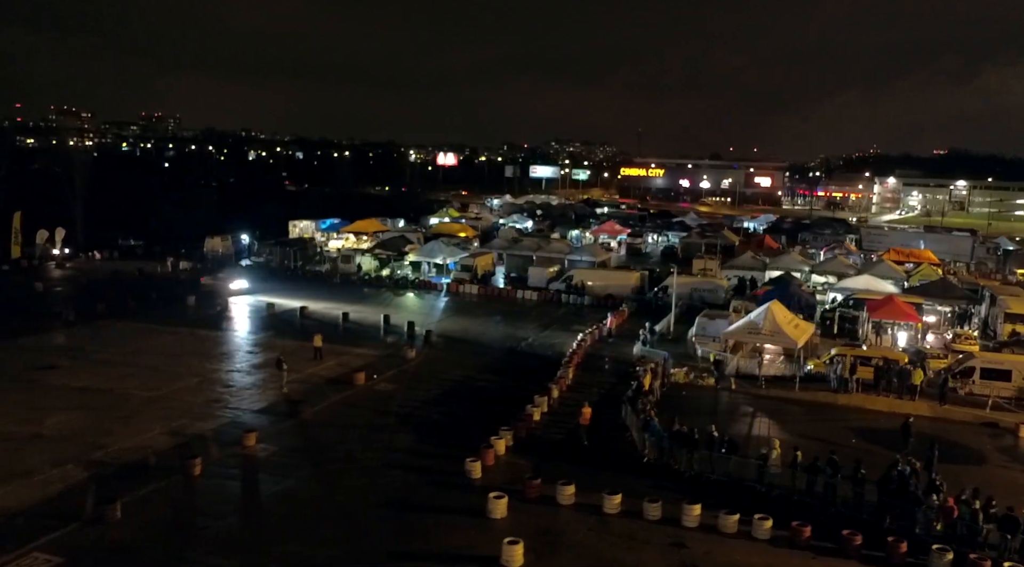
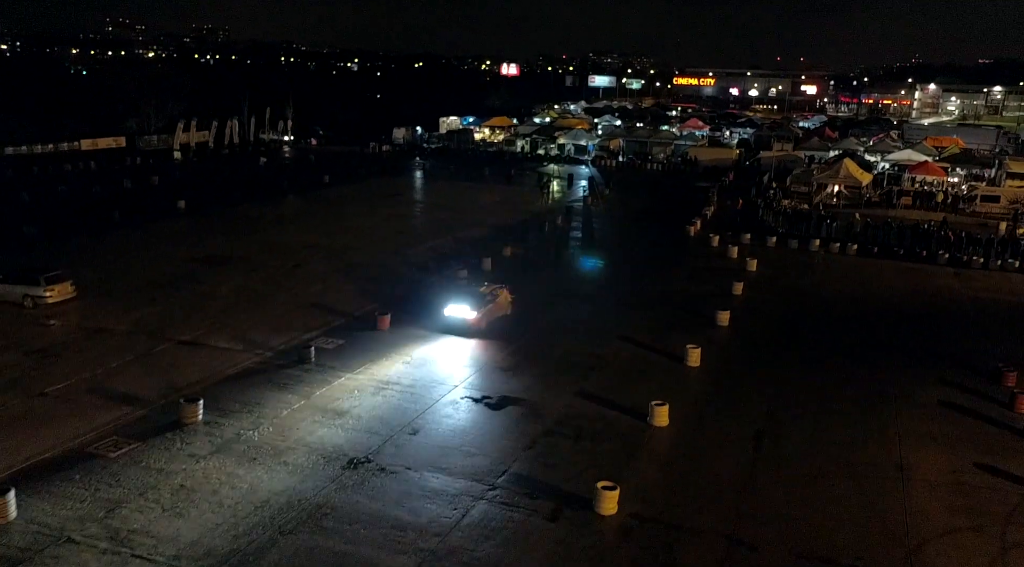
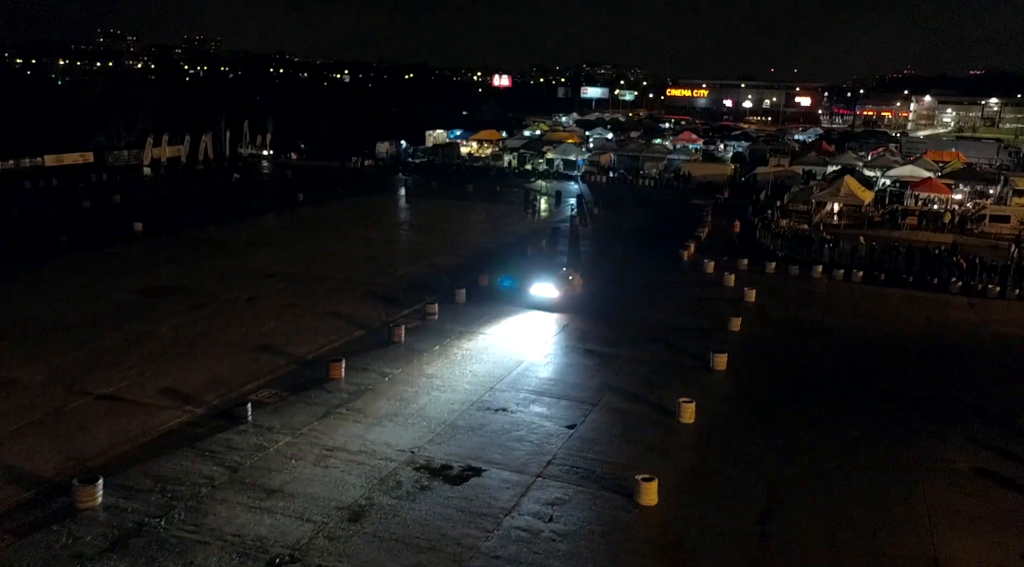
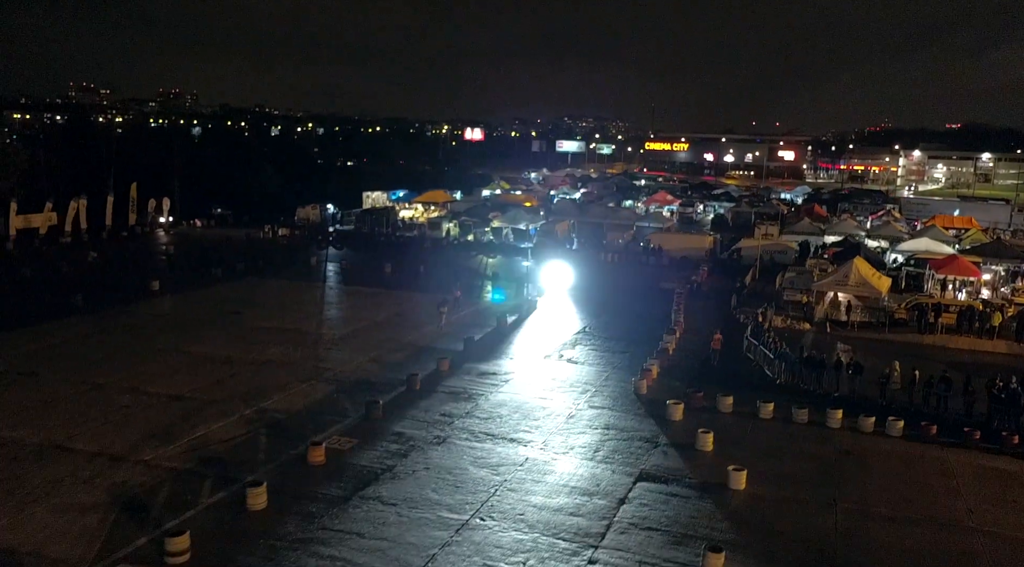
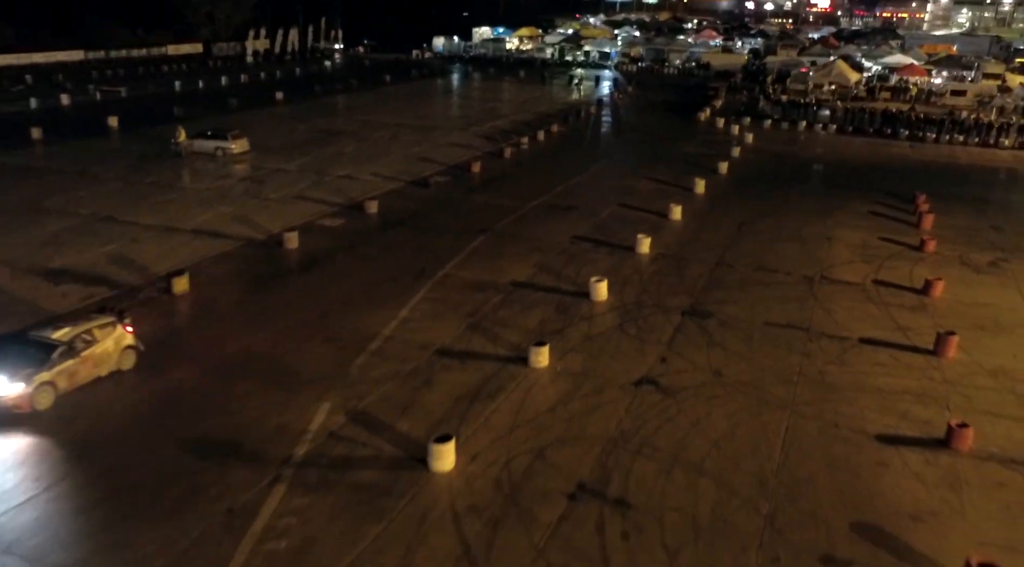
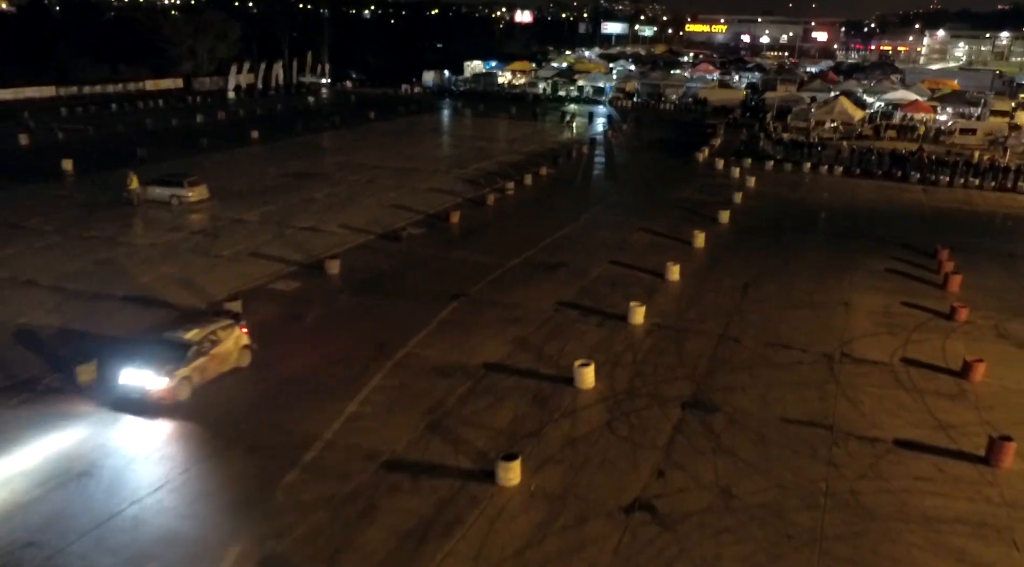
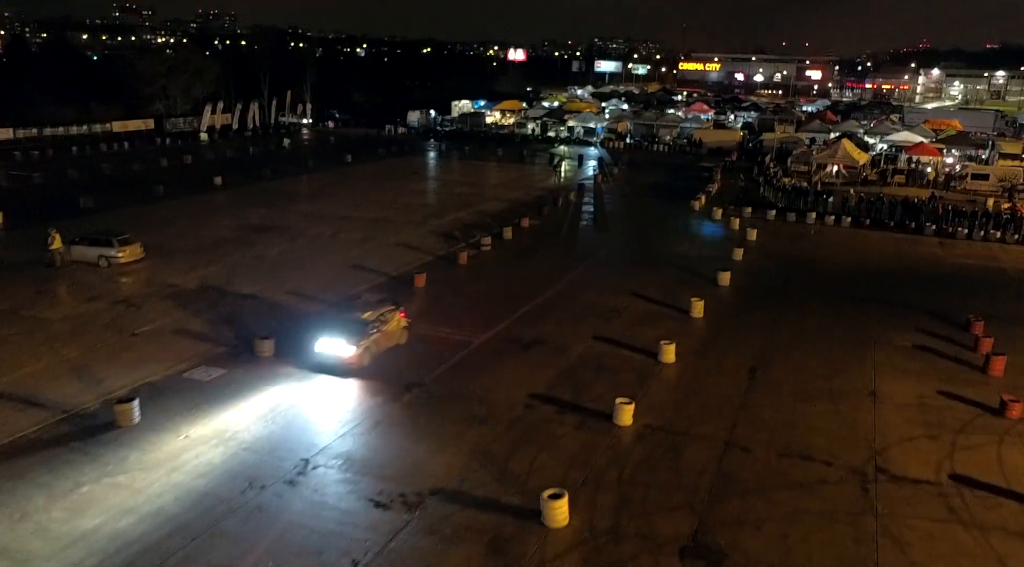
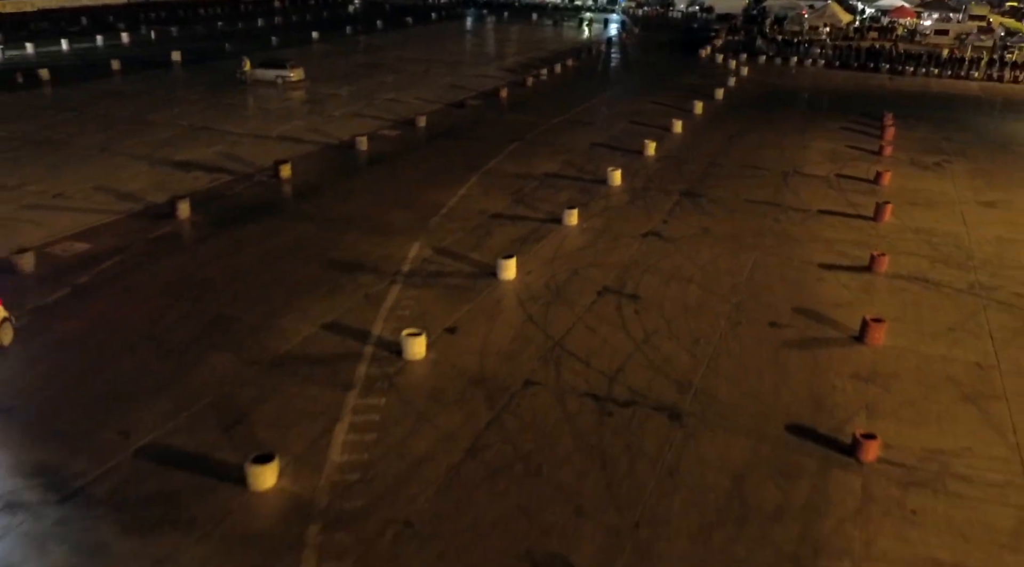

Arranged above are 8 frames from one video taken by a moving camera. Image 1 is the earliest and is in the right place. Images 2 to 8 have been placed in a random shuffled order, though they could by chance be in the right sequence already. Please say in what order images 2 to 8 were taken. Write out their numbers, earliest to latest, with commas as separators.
4, 3, 2, 7, 6, 5, 8
